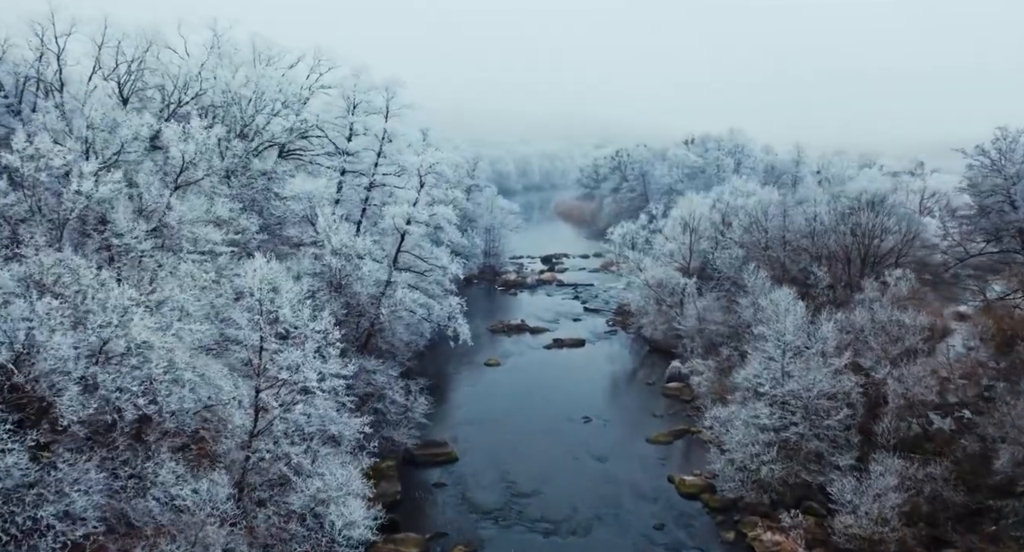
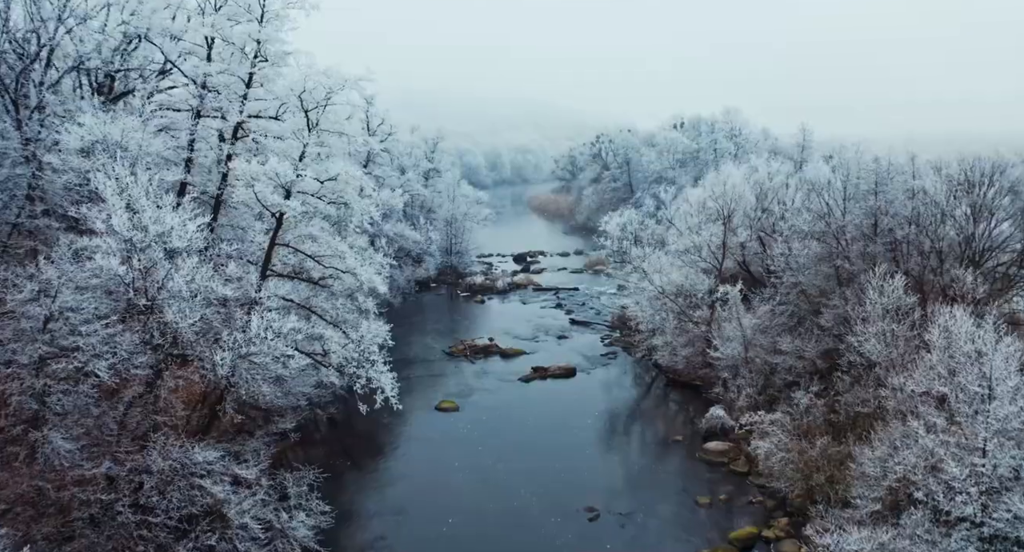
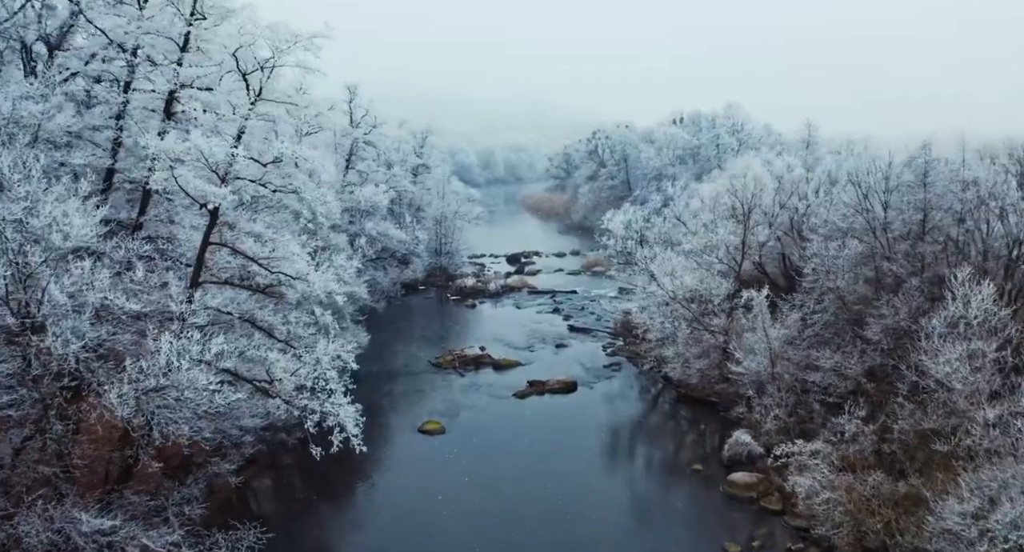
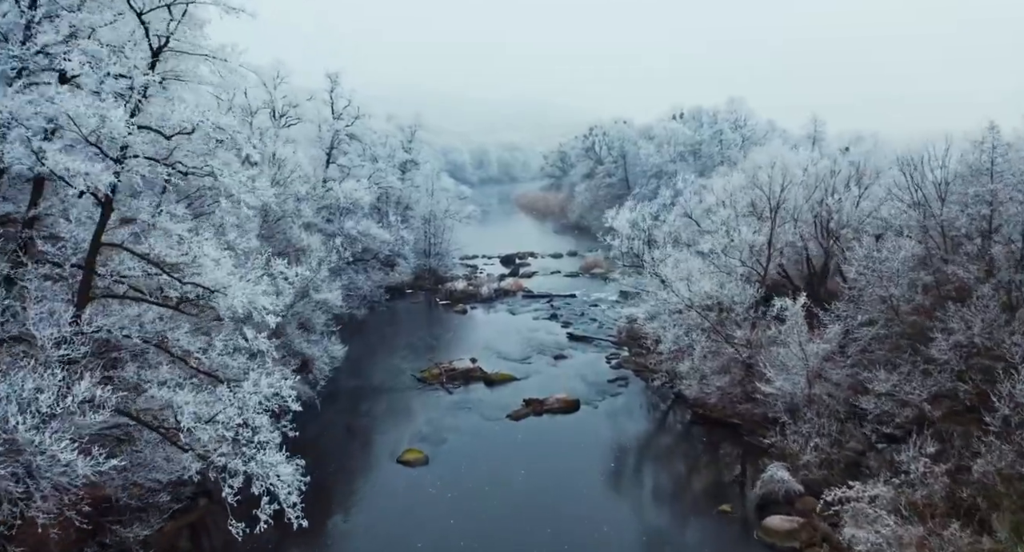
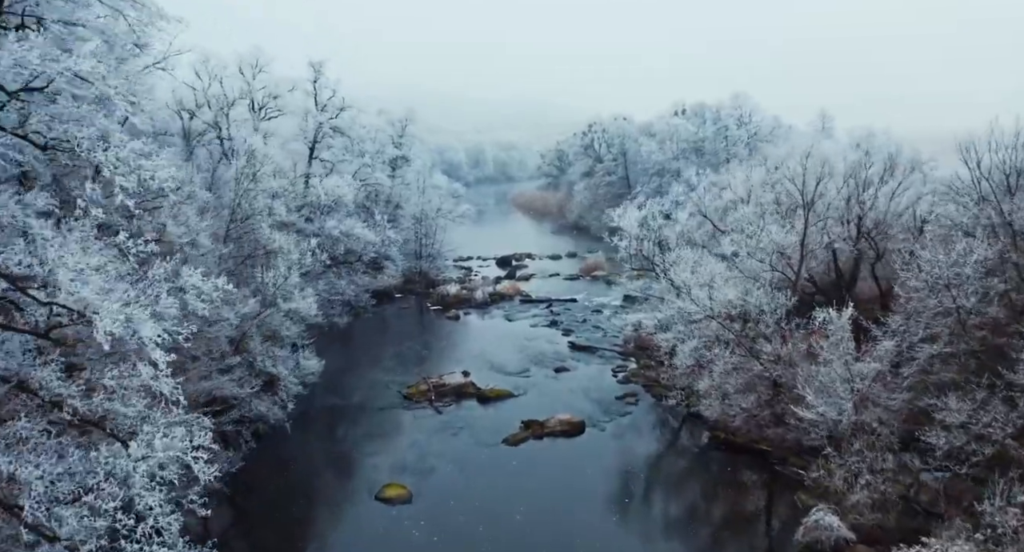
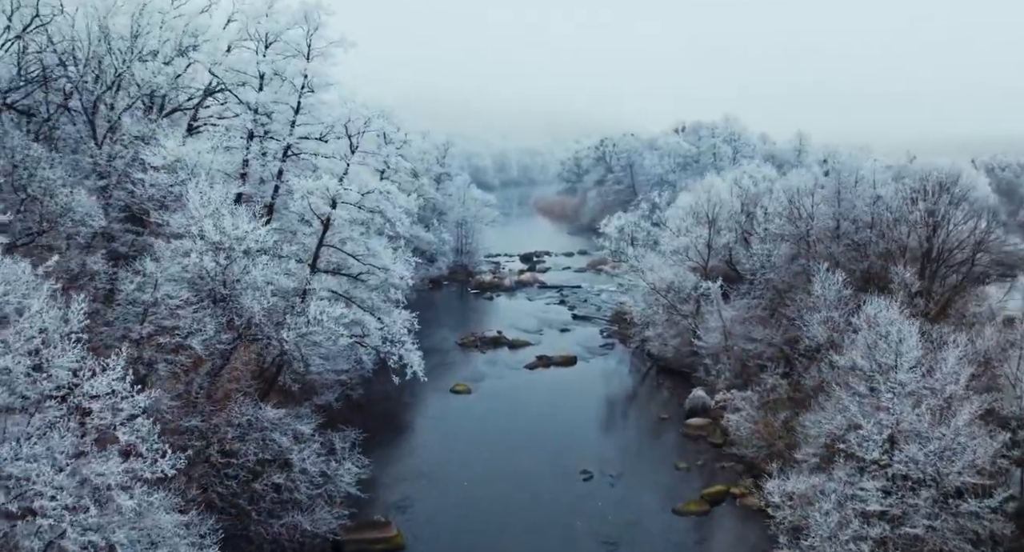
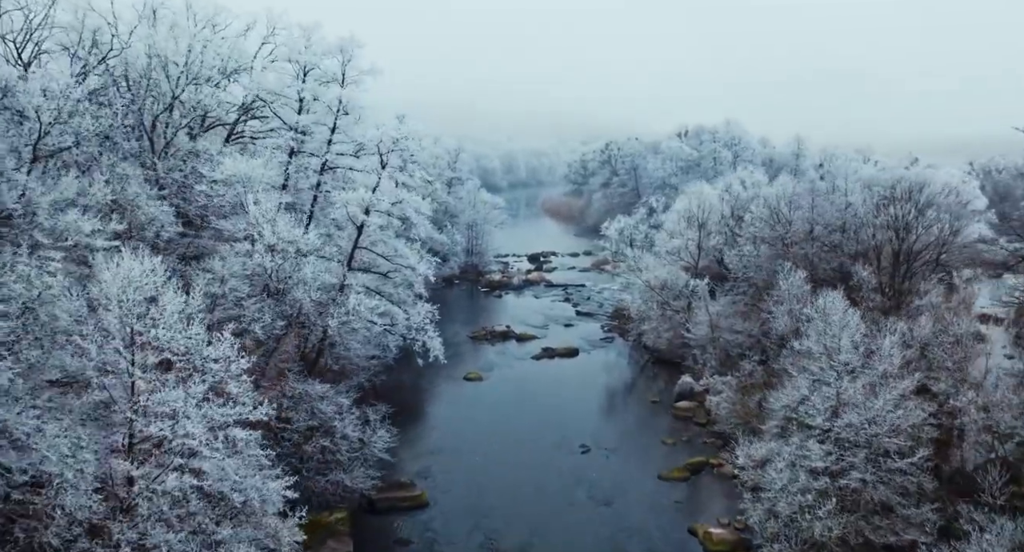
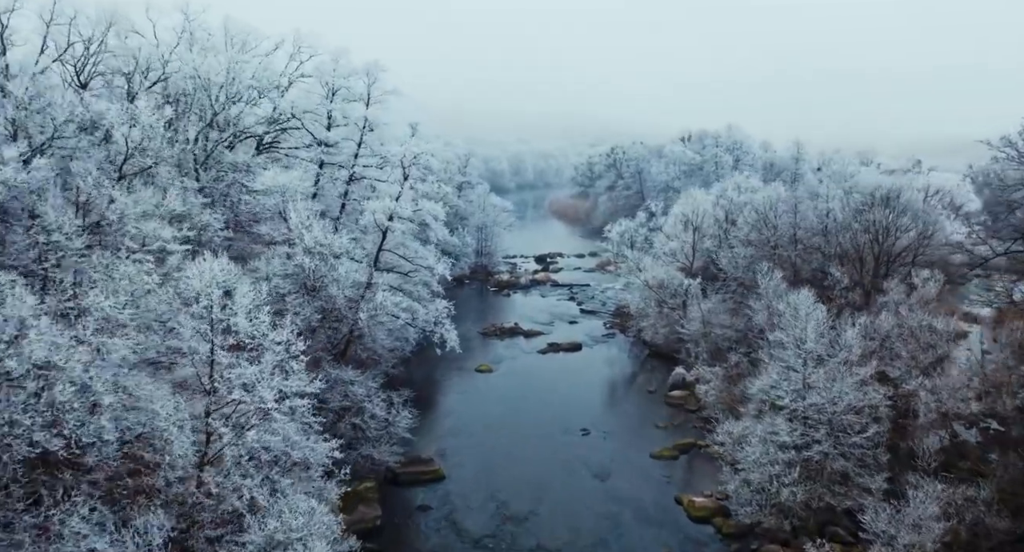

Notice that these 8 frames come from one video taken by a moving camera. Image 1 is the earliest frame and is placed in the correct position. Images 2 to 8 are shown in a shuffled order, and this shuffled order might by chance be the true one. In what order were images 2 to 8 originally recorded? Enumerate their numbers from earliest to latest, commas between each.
8, 7, 6, 2, 3, 4, 5
